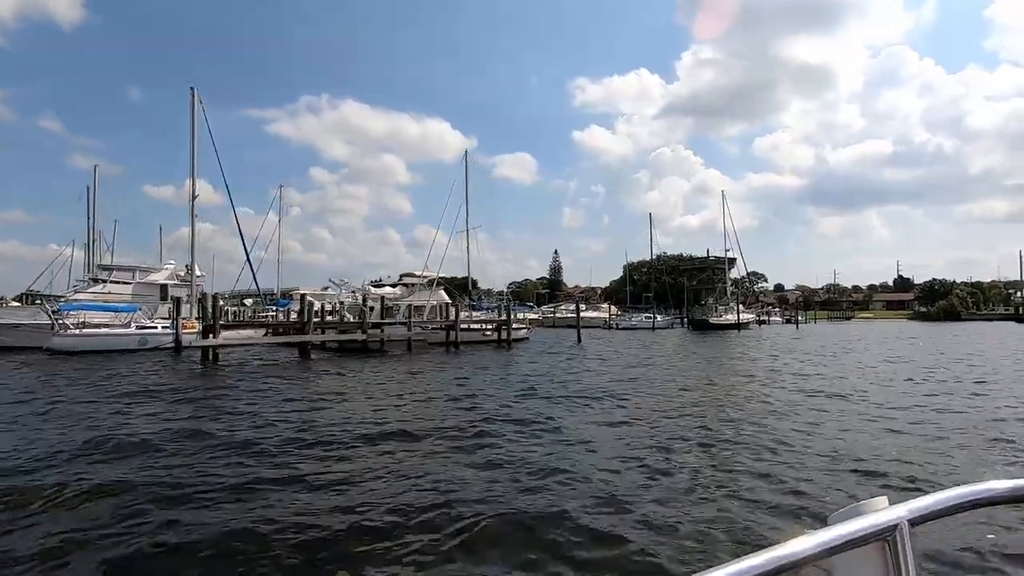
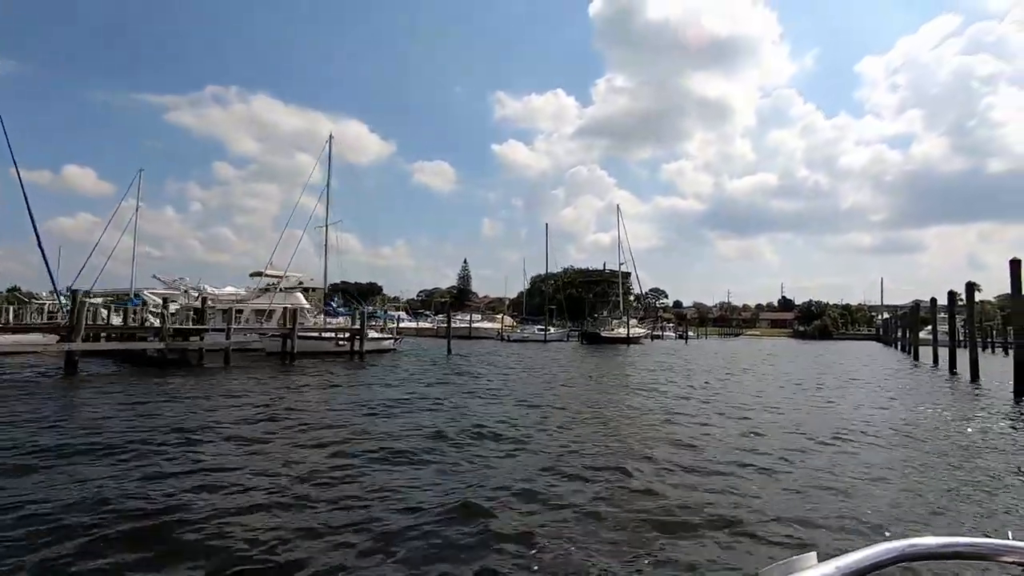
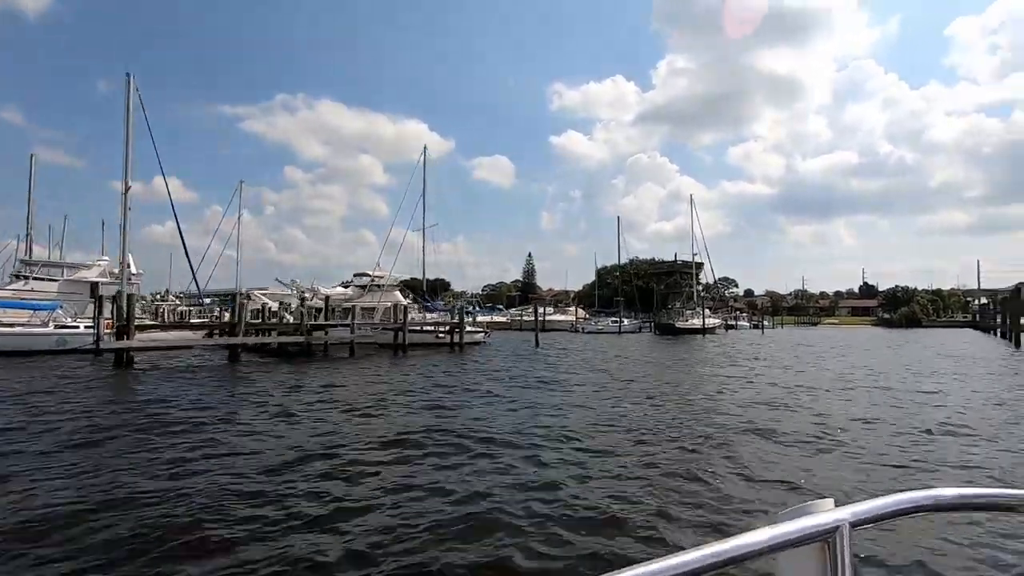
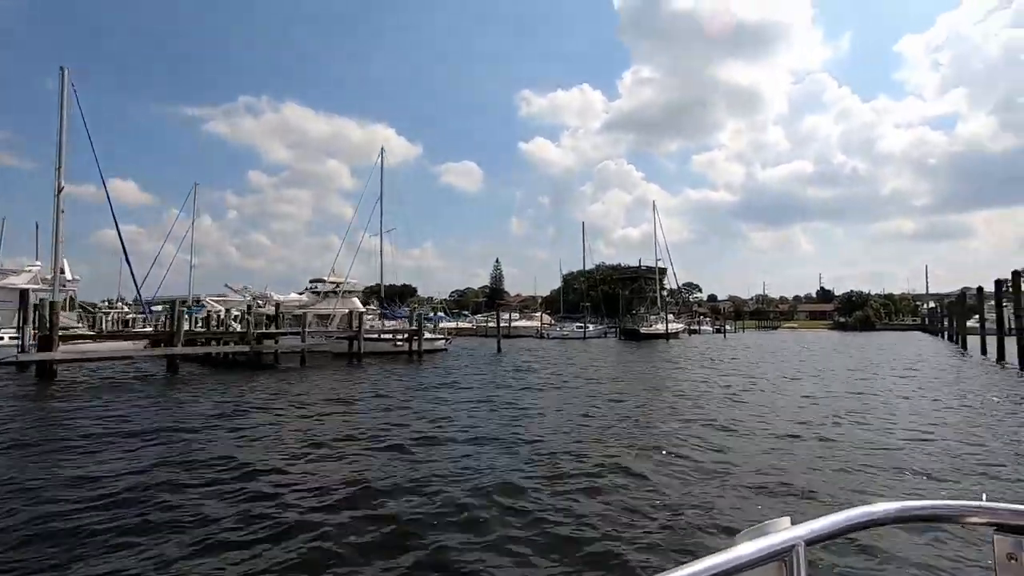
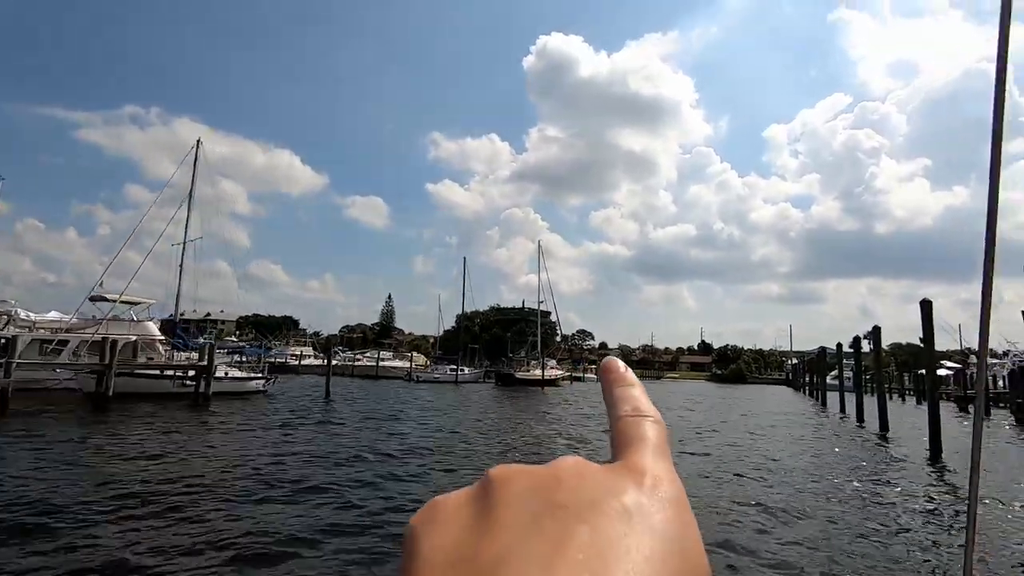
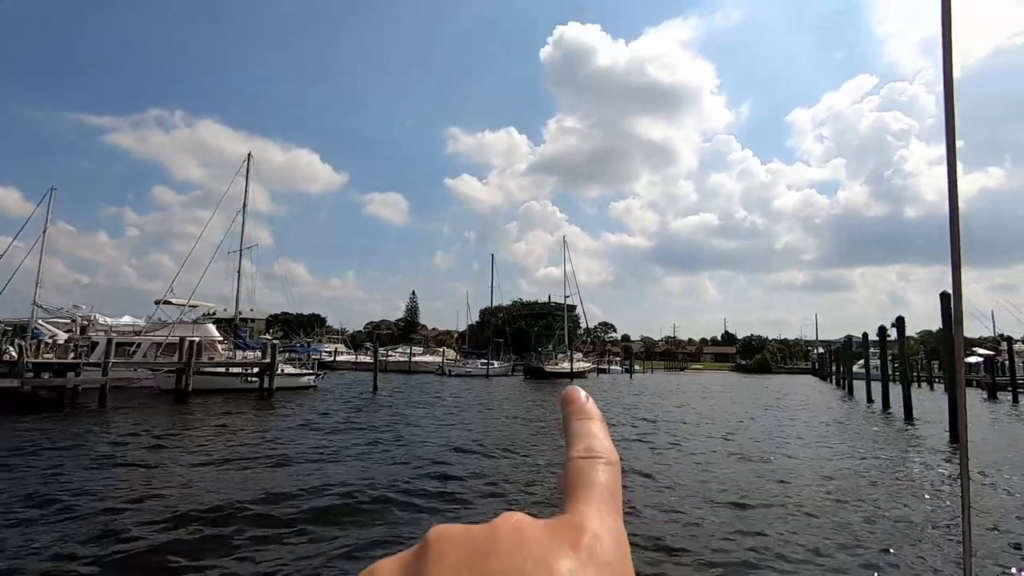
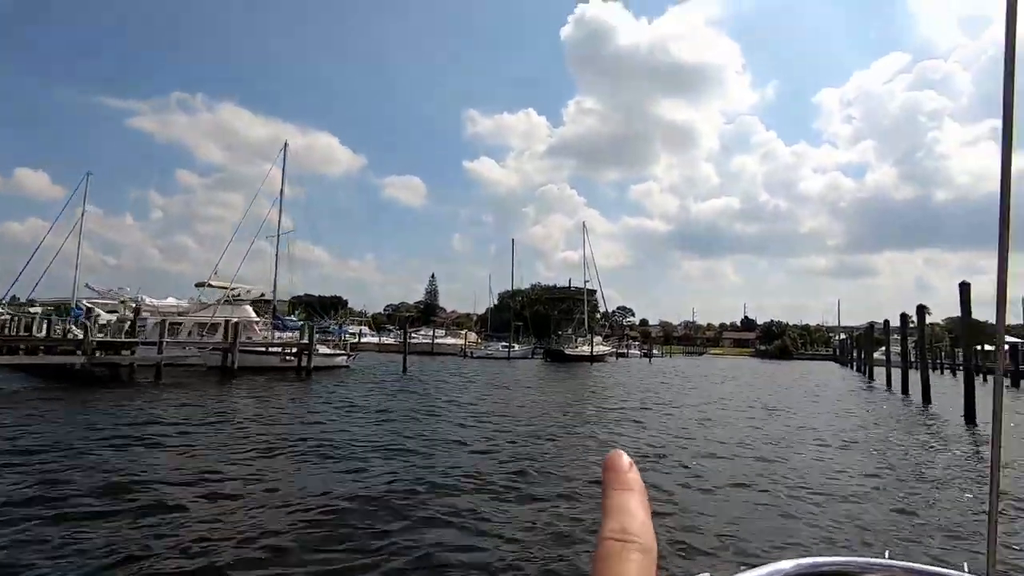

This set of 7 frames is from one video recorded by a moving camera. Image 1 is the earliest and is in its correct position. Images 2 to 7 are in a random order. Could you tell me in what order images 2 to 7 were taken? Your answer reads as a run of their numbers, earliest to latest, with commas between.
3, 4, 2, 7, 6, 5
